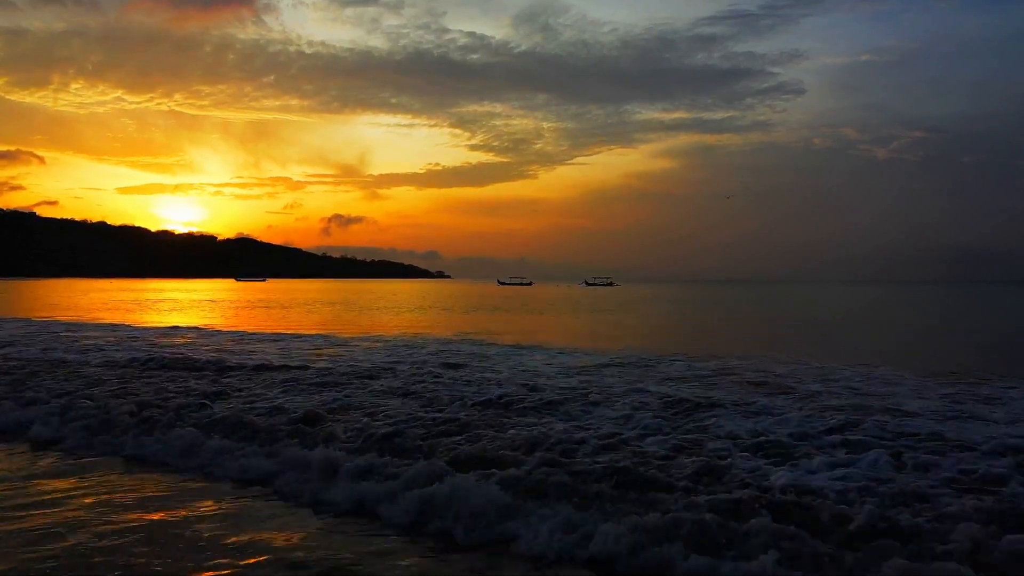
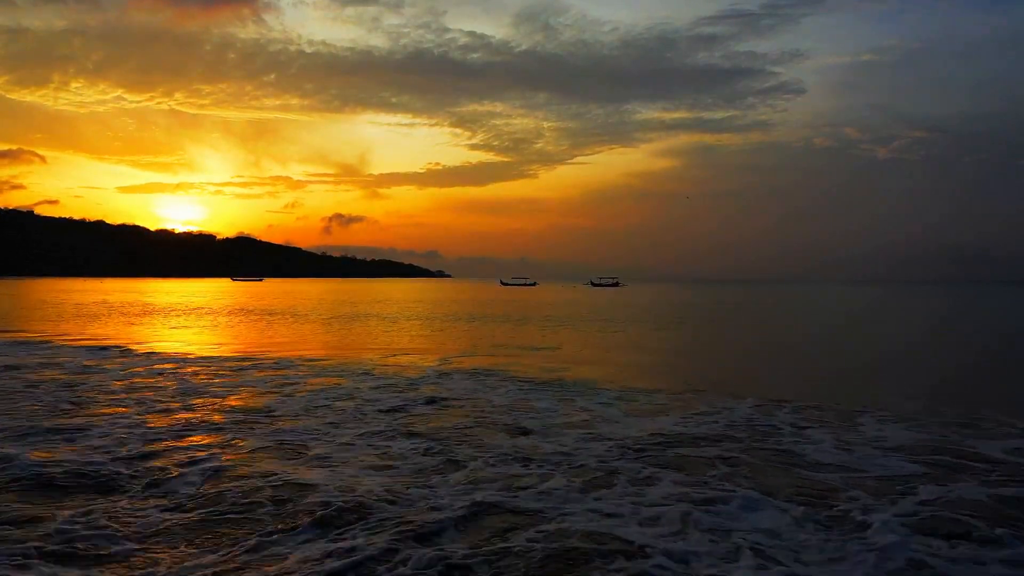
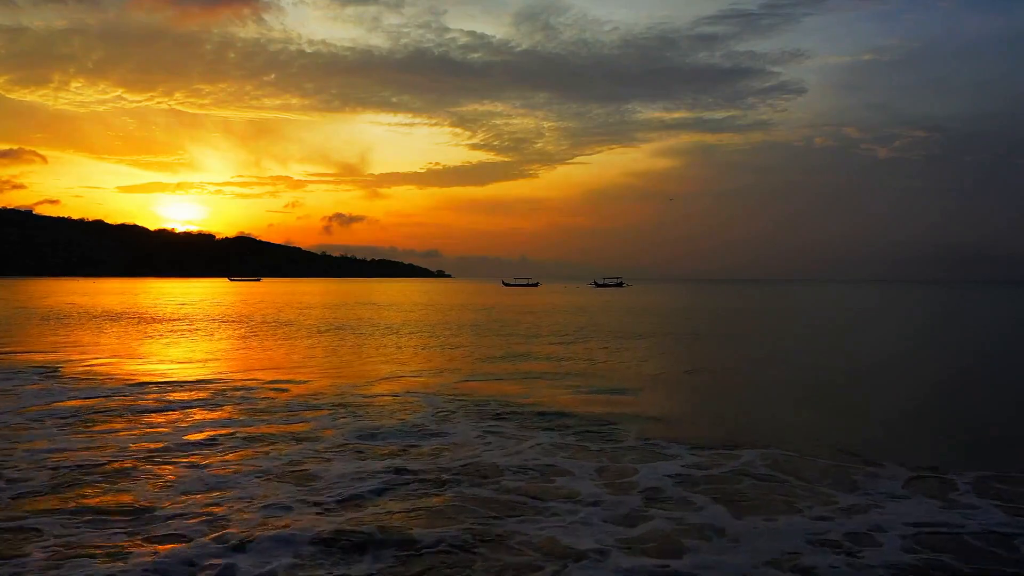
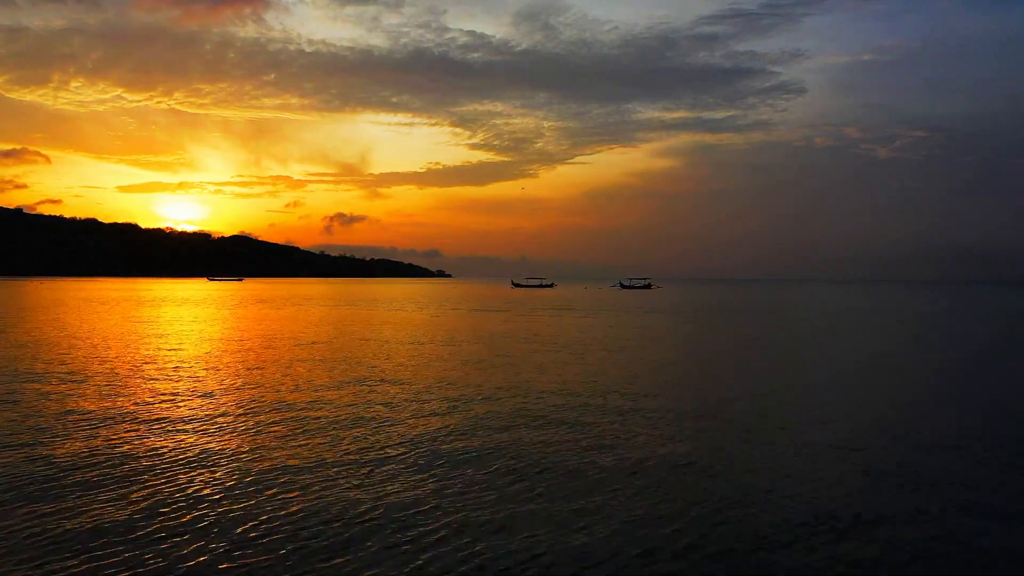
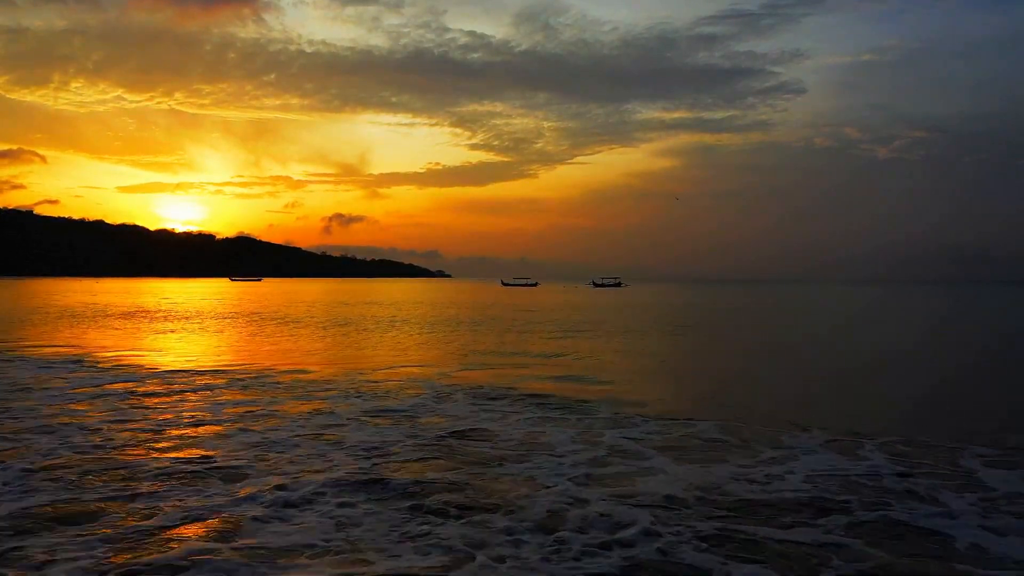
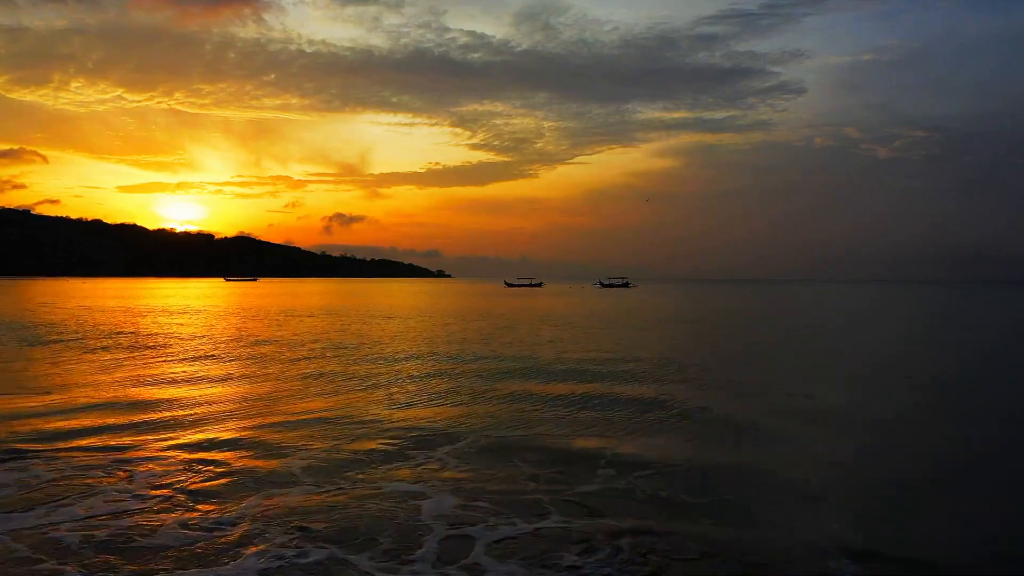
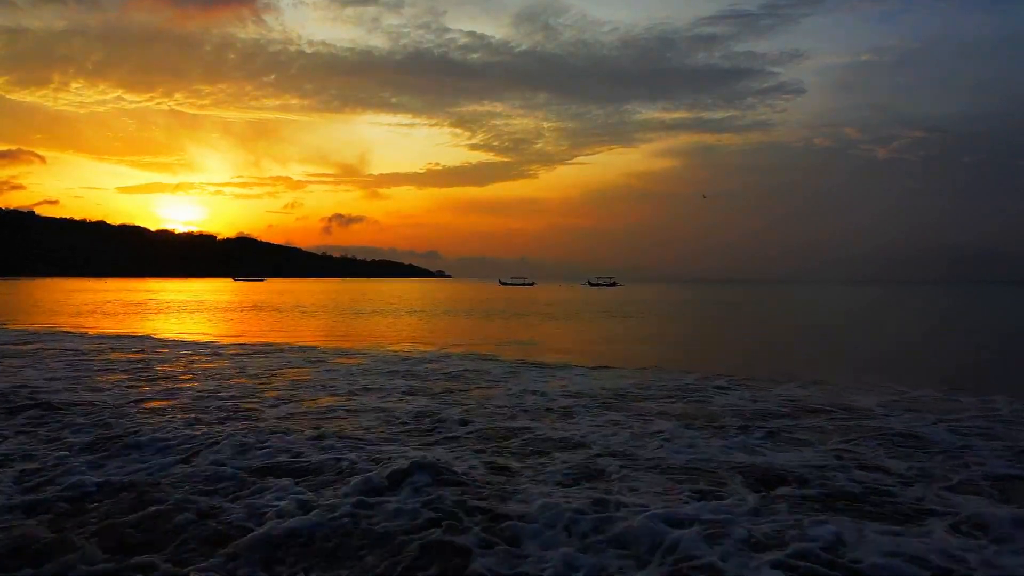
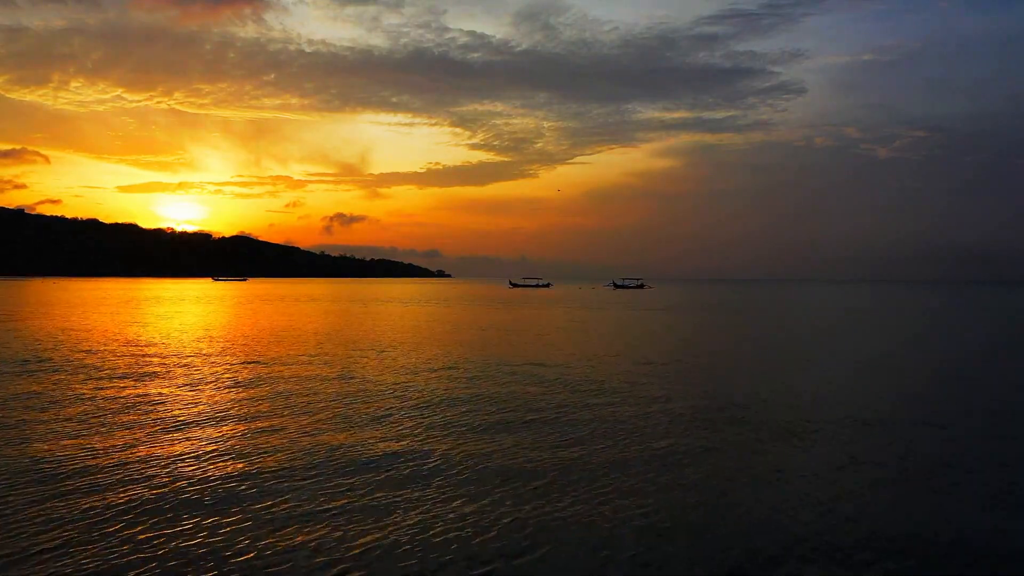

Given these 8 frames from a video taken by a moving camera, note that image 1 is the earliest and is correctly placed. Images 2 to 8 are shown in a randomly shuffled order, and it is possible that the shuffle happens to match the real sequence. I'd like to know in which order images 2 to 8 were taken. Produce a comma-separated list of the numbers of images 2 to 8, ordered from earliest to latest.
7, 2, 5, 3, 6, 8, 4
